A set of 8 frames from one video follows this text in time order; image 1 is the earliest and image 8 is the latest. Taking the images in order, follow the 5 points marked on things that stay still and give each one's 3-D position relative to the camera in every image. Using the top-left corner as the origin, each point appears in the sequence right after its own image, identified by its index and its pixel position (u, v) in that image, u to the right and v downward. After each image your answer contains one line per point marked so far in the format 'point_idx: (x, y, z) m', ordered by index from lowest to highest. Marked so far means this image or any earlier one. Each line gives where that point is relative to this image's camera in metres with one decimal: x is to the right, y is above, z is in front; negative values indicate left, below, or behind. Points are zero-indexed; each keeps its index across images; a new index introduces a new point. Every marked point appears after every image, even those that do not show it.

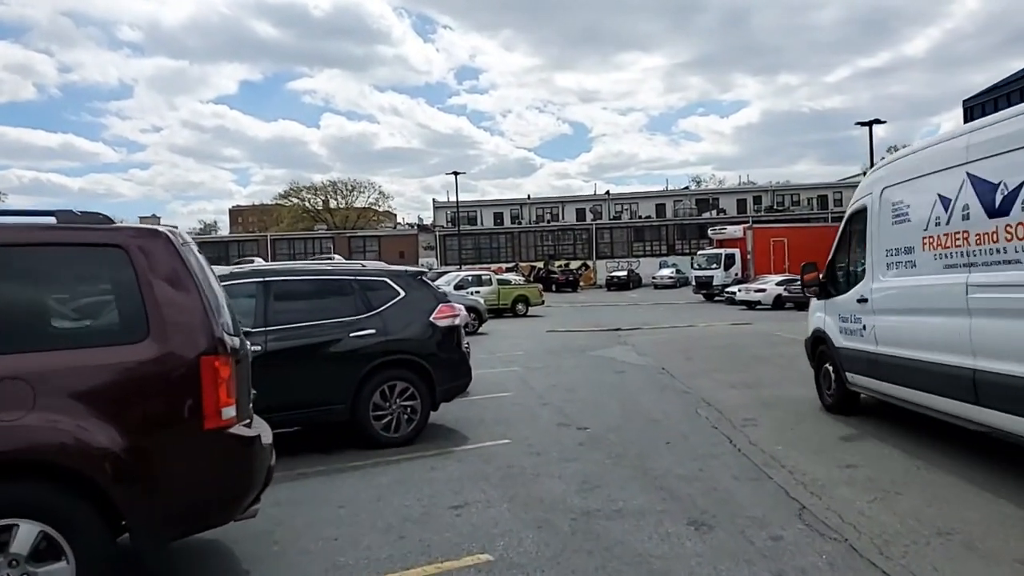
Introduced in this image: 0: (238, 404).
0: (-1.4, -0.6, +4.0) m
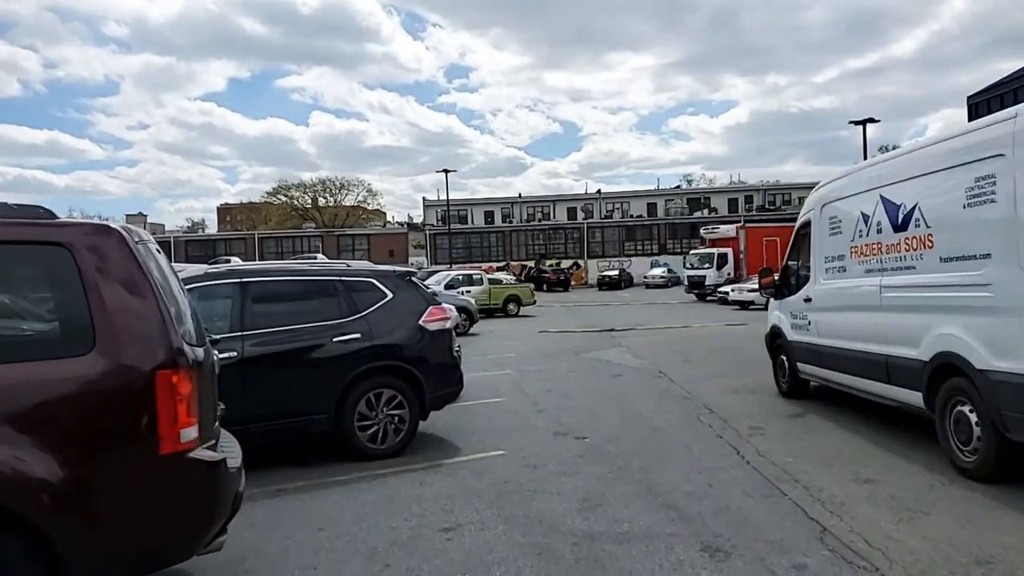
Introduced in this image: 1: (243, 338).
0: (-1.4, -0.6, +3.5) m
1: (-2.4, -0.4, +6.7) m
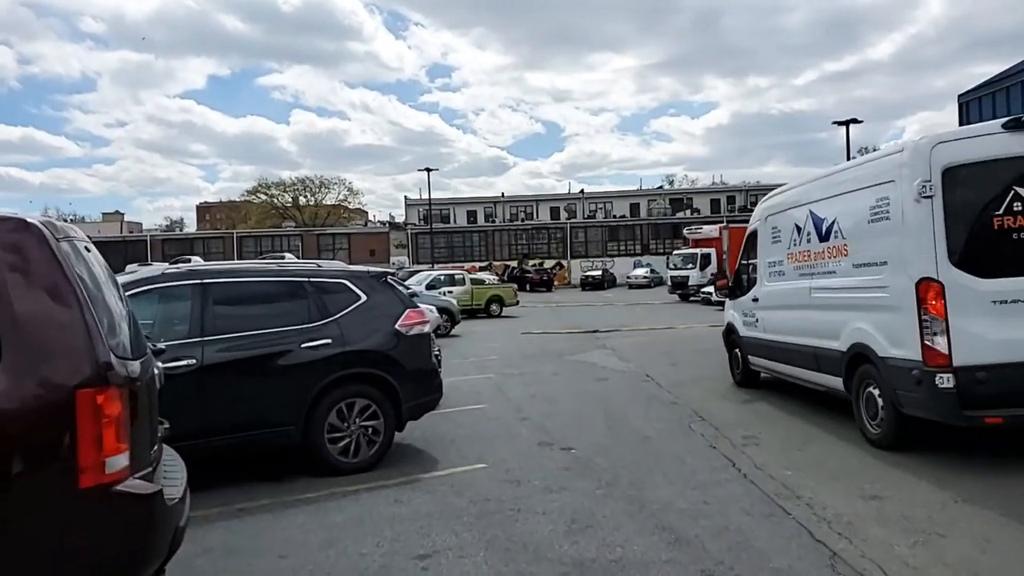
0: (-1.5, -0.6, +3.0) m
1: (-2.5, -0.5, +6.2) m
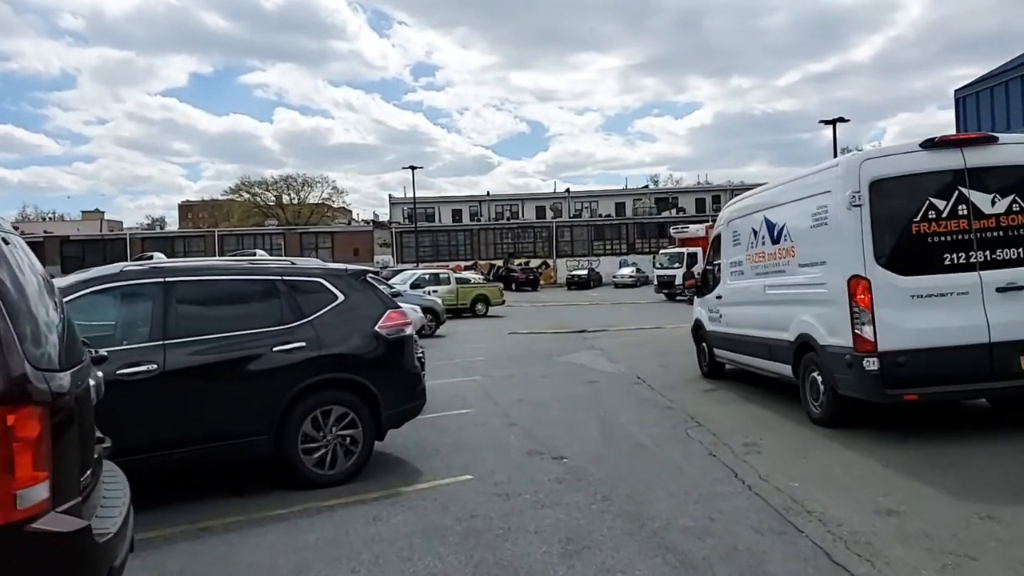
0: (-1.5, -0.6, +2.6) m
1: (-2.6, -0.5, +5.7) m
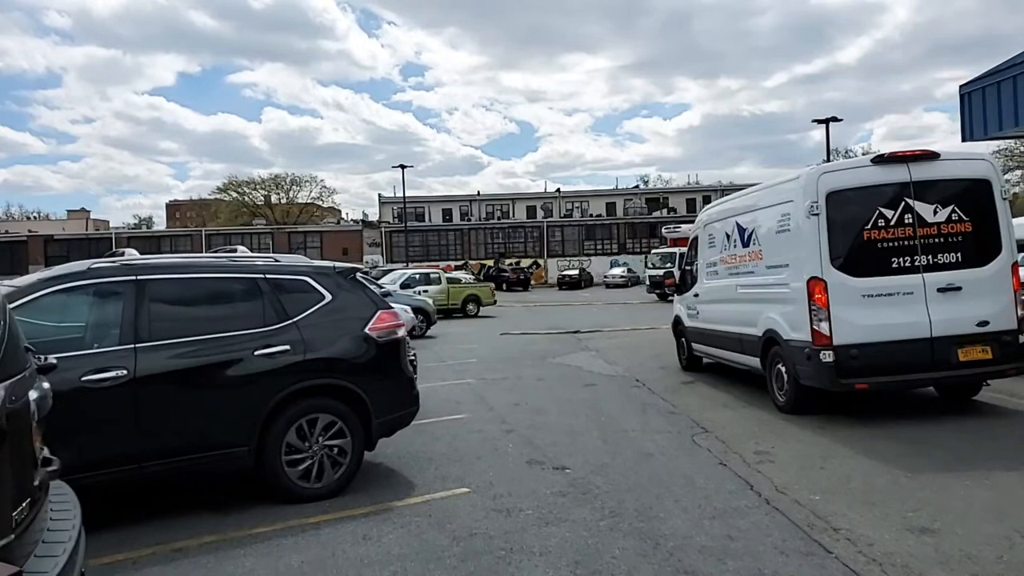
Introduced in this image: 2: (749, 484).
0: (-1.5, -0.6, +2.1) m
1: (-2.6, -0.4, +5.3) m
2: (+1.8, -1.5, +5.8) m
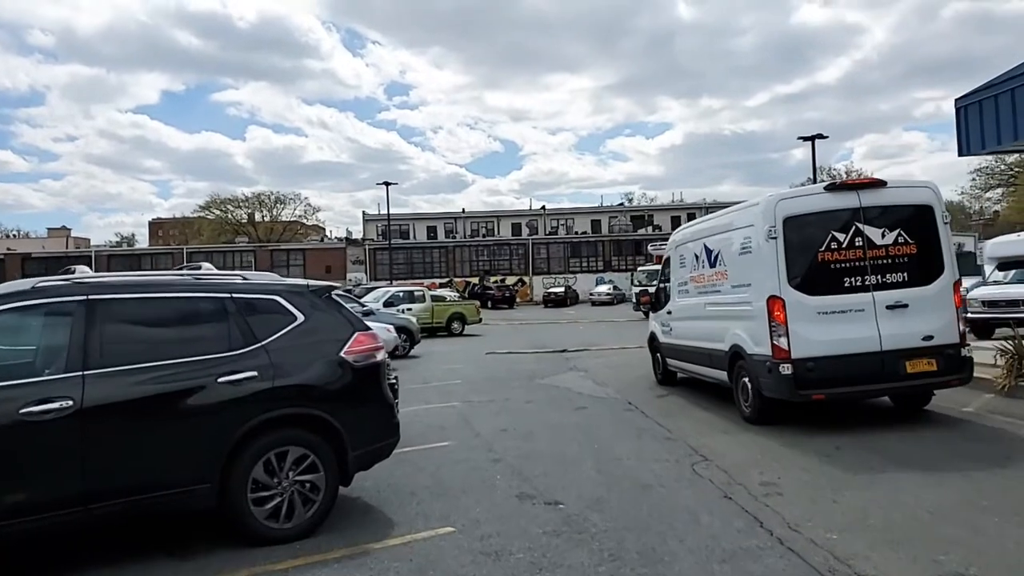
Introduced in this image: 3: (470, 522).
0: (-1.5, -0.7, +1.6) m
1: (-2.7, -0.6, +4.8) m
2: (+1.7, -1.6, +5.3) m
3: (-0.3, -1.7, +5.5) m
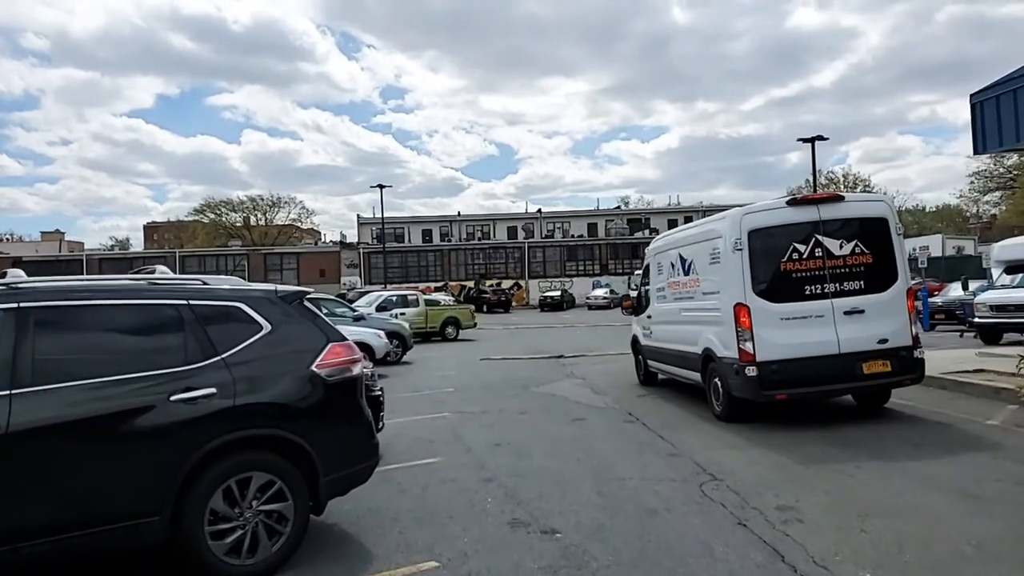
0: (-1.5, -0.7, +1.1) m
1: (-2.7, -0.6, +4.2) m
2: (+1.7, -1.7, +4.7) m
3: (-0.4, -1.7, +4.9) m
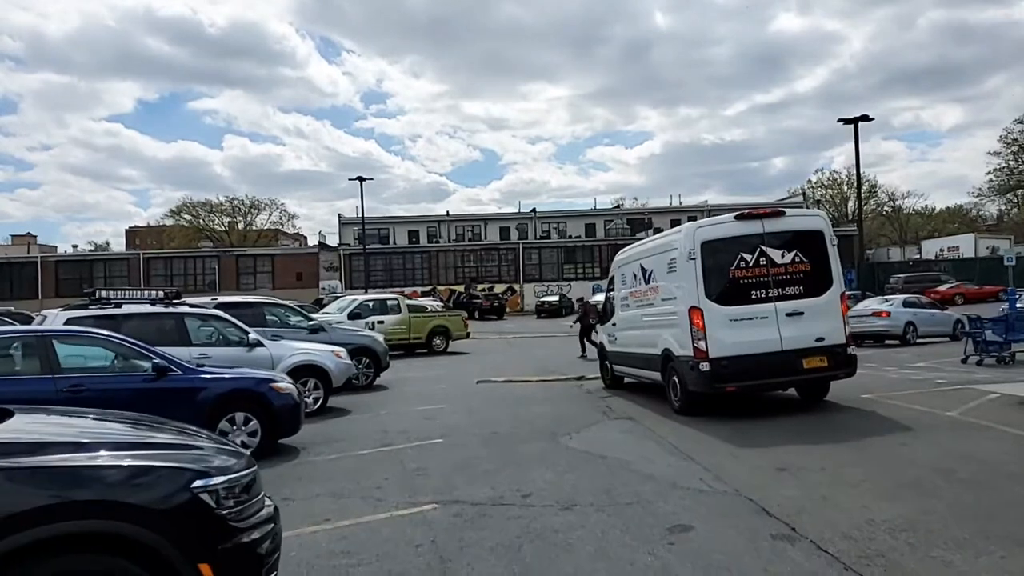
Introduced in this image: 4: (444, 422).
0: (-1.1, -0.6, -3.8) m
1: (-2.3, -0.5, -0.7) m
2: (+2.1, -1.6, 0.0) m
3: (0.0, -1.6, +0.1) m
4: (-1.0, -1.9, +10.3) m
